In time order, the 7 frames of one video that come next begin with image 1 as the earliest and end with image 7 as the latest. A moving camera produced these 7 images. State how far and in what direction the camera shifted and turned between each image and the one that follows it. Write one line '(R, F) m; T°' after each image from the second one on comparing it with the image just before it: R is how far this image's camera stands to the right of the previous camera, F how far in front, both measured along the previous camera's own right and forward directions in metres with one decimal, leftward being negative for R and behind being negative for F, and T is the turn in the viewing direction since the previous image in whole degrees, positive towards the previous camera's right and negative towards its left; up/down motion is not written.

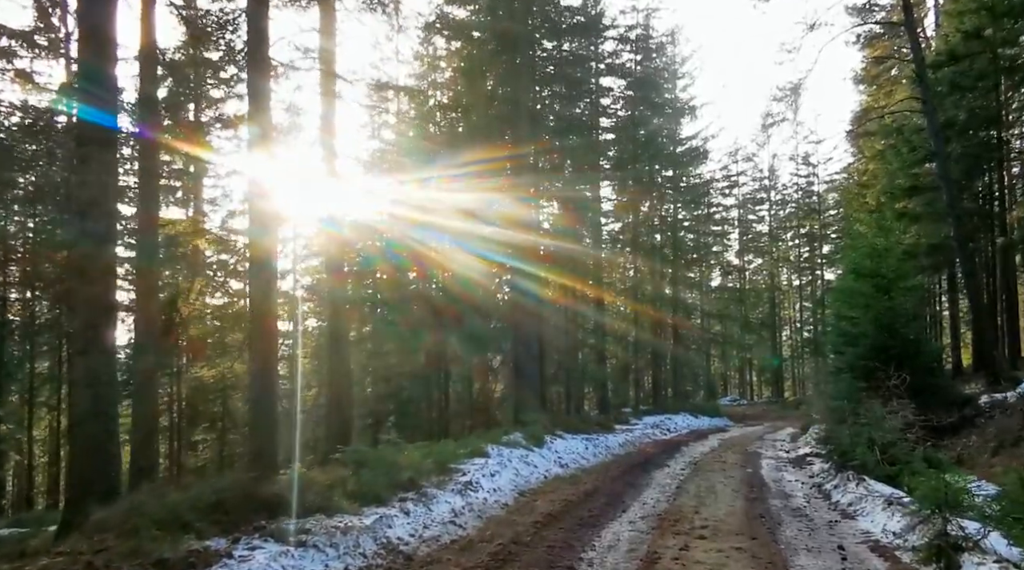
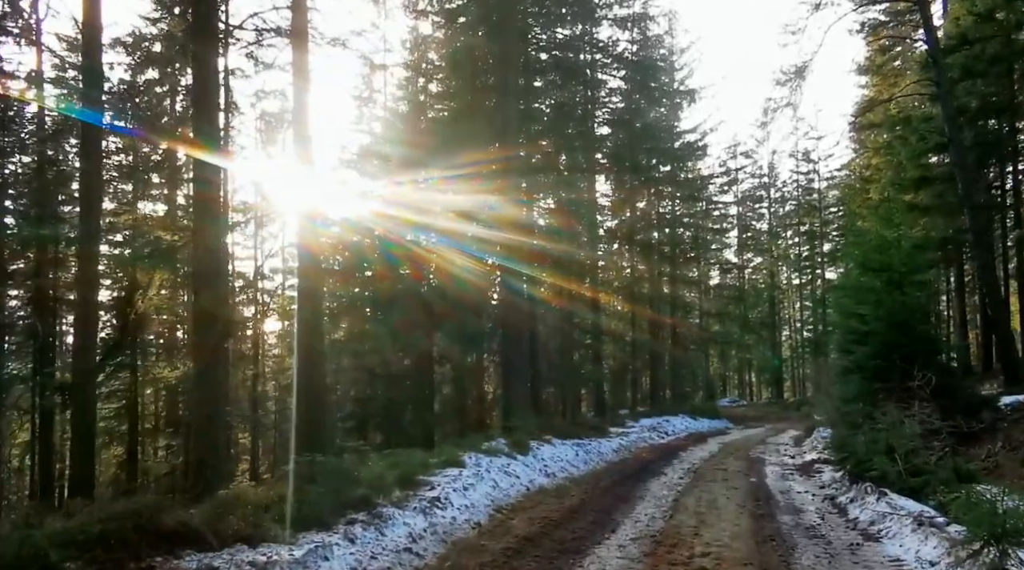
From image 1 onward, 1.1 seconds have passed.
(+0.2, +1.1) m; 0°
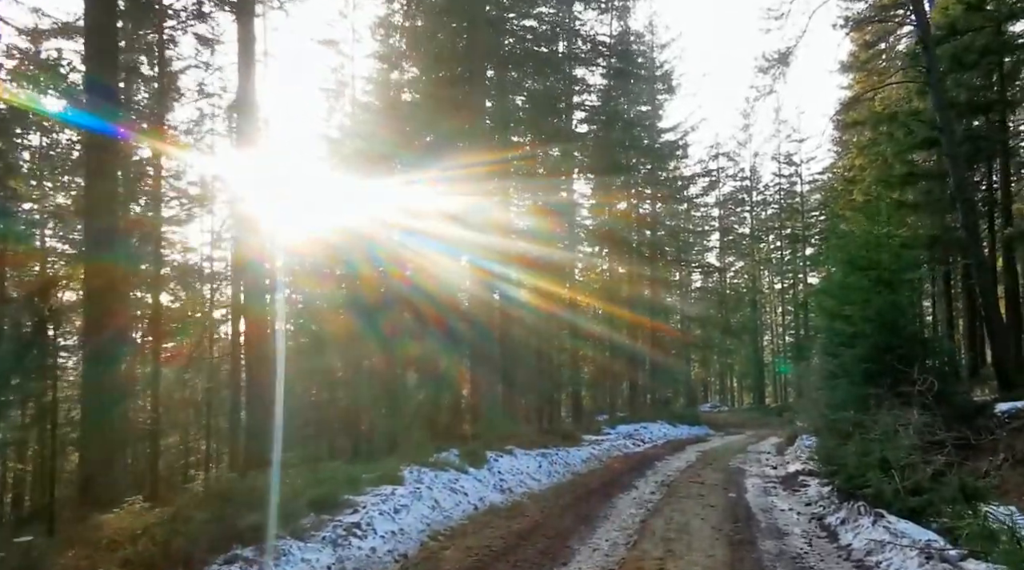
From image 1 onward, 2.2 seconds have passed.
(+0.3, +1.1) m; +1°
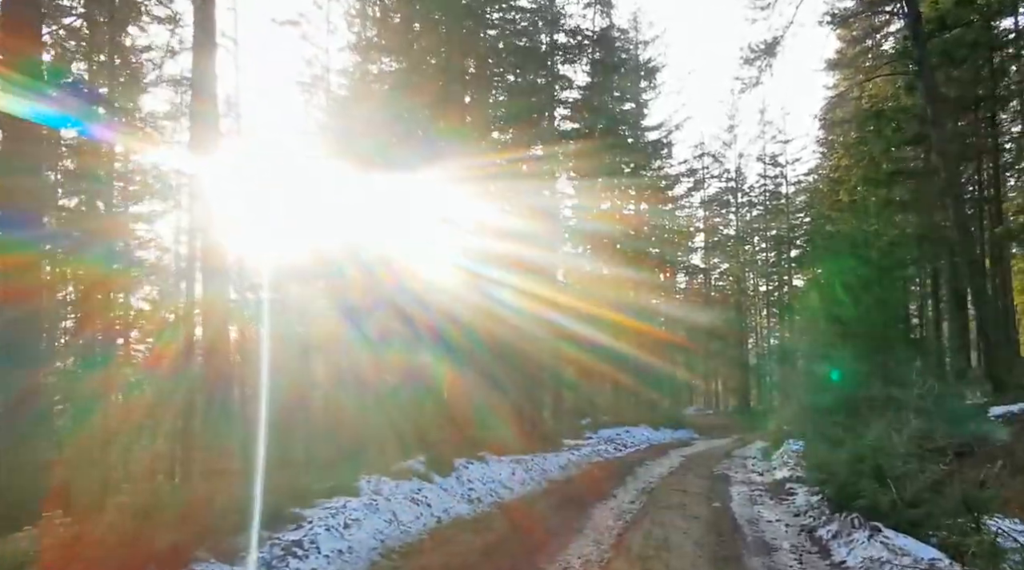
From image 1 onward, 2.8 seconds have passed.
(+0.2, +0.6) m; +1°
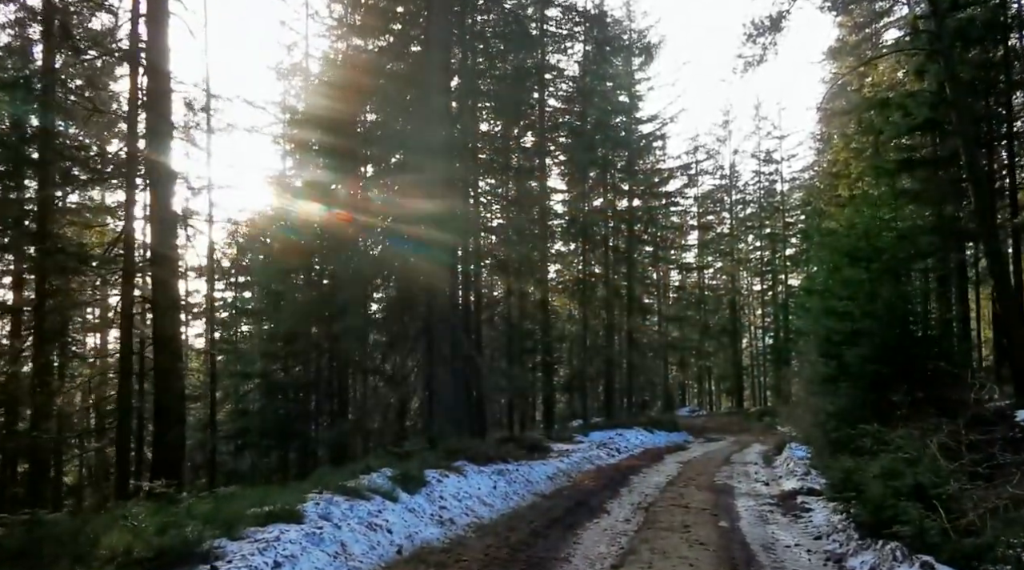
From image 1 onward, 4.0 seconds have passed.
(+0.1, +1.2) m; +1°
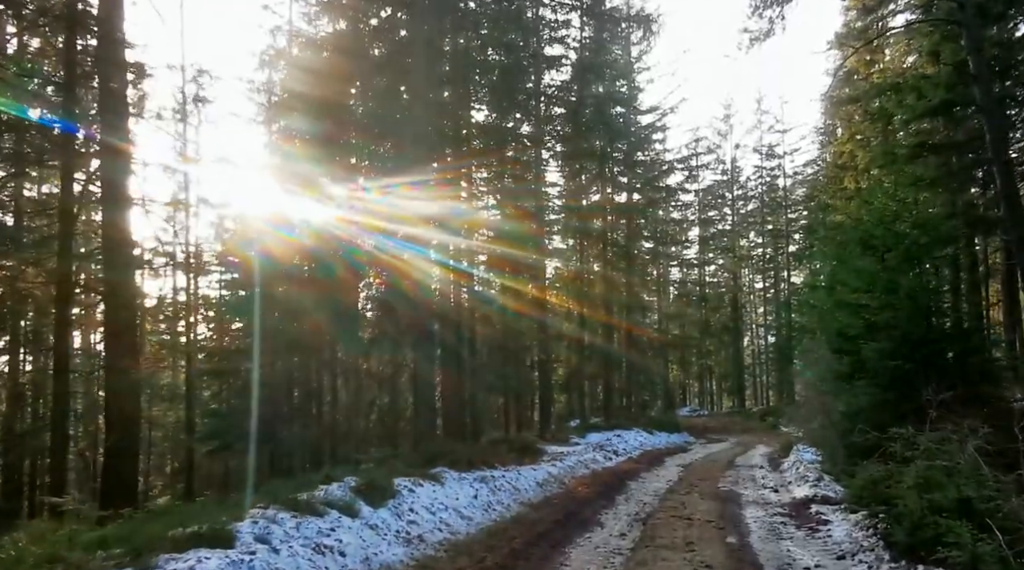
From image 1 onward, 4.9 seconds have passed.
(+0.2, +1.0) m; 0°
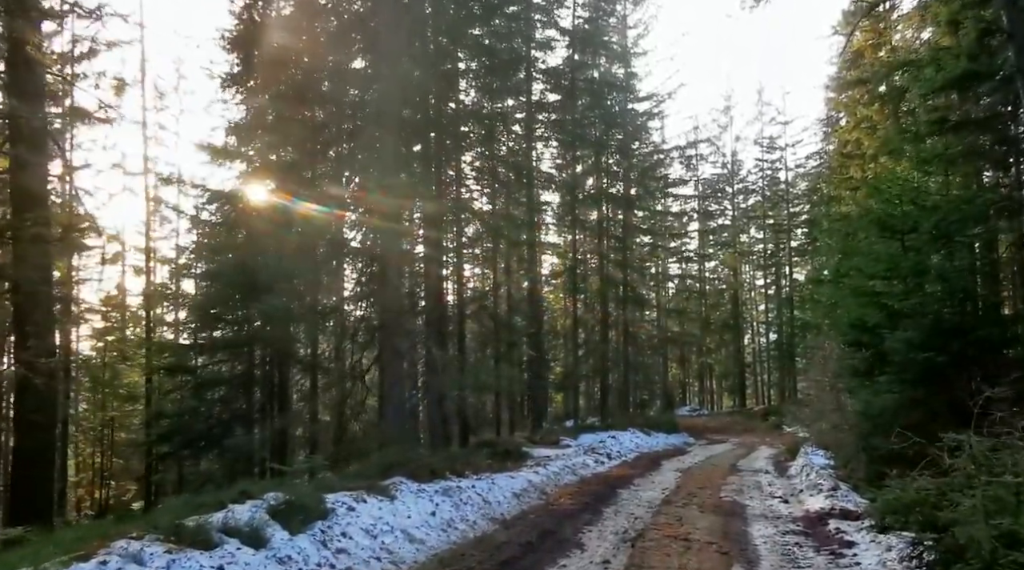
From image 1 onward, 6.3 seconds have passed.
(+0.3, +1.4) m; 0°
